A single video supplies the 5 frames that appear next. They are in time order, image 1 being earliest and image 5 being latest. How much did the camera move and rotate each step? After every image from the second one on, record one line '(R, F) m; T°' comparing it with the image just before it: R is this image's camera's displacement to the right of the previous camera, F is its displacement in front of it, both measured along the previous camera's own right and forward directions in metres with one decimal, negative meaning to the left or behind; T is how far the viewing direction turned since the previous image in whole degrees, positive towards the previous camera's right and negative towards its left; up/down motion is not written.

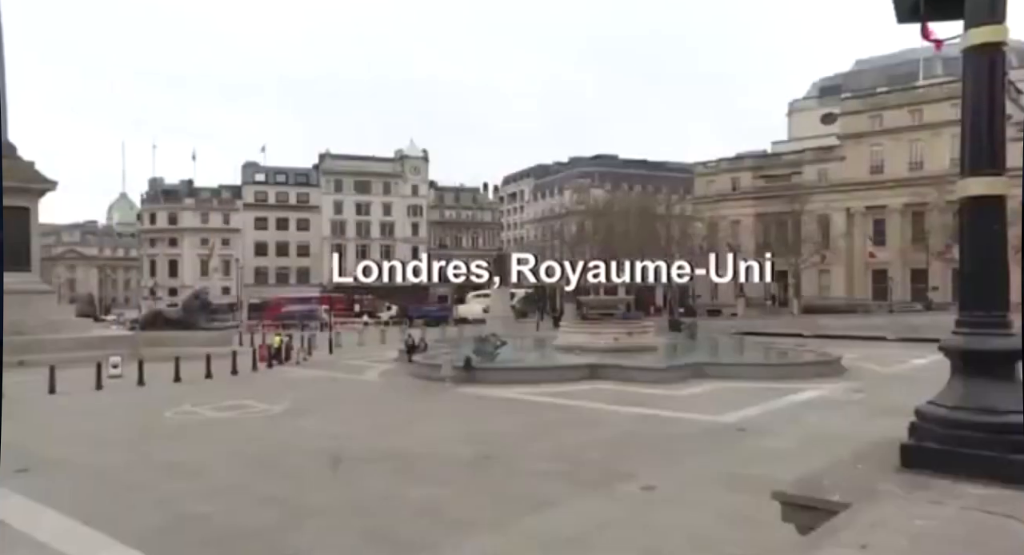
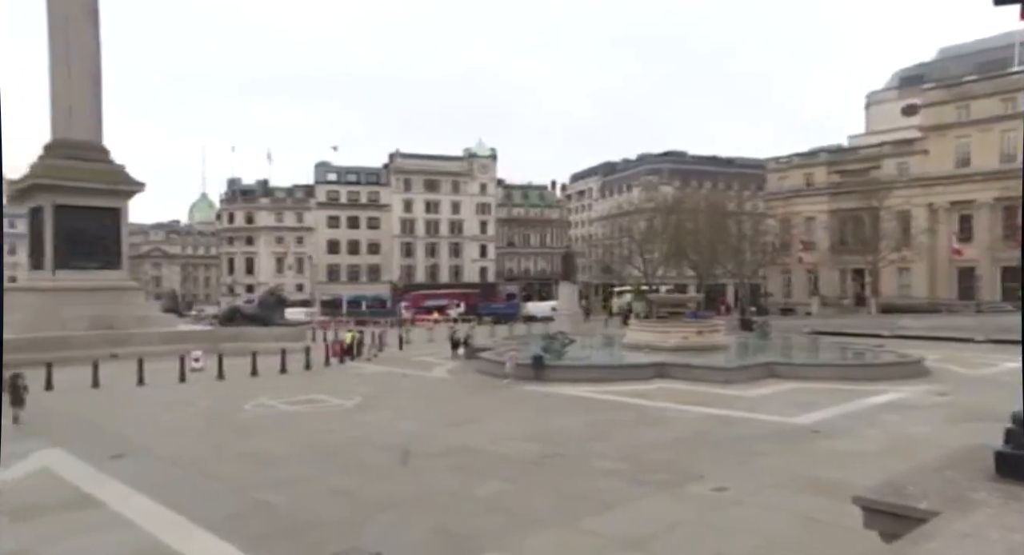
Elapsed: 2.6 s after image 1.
(-0.2, 0.0) m; -4°
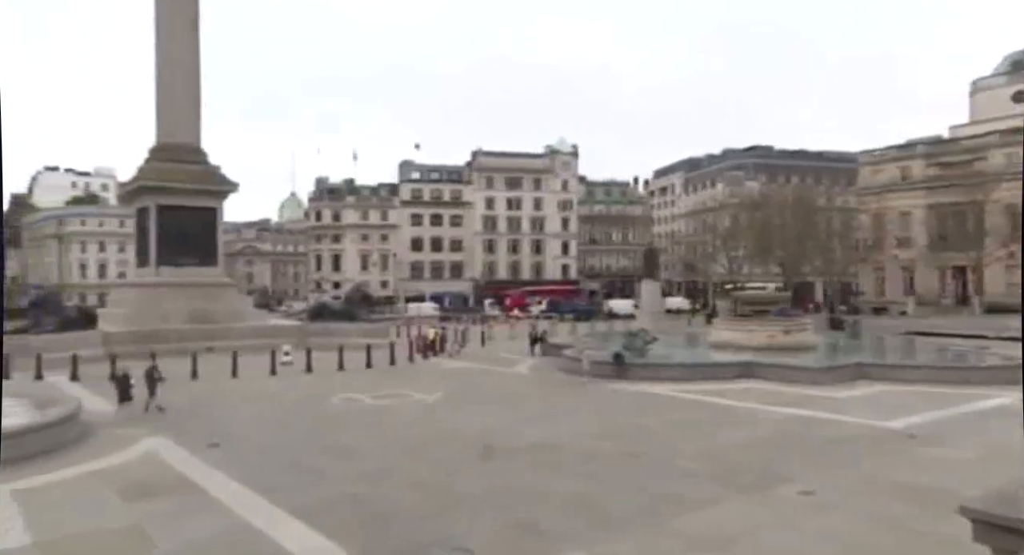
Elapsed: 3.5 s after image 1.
(-0.3, 0.0) m; -5°
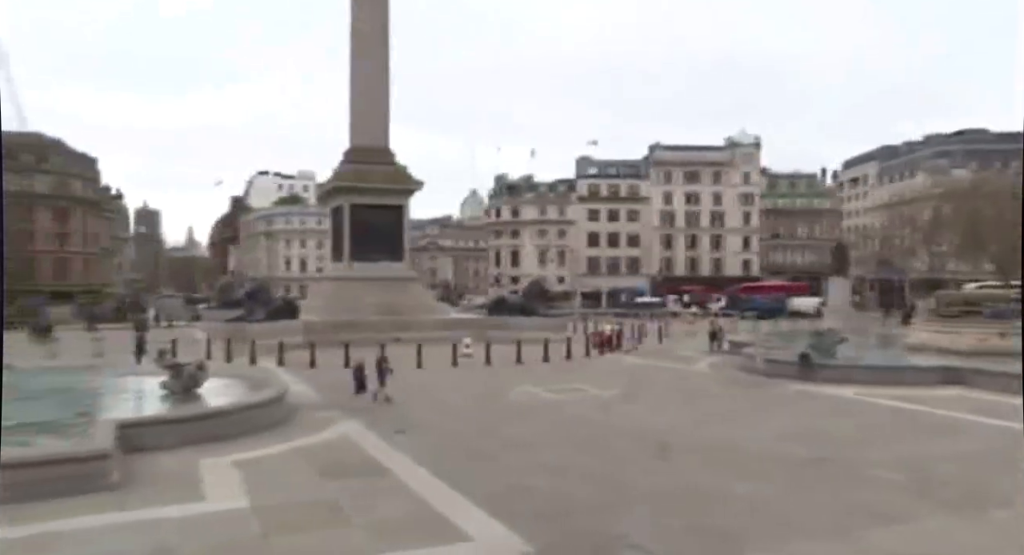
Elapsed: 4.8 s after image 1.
(-0.8, -0.1) m; -10°
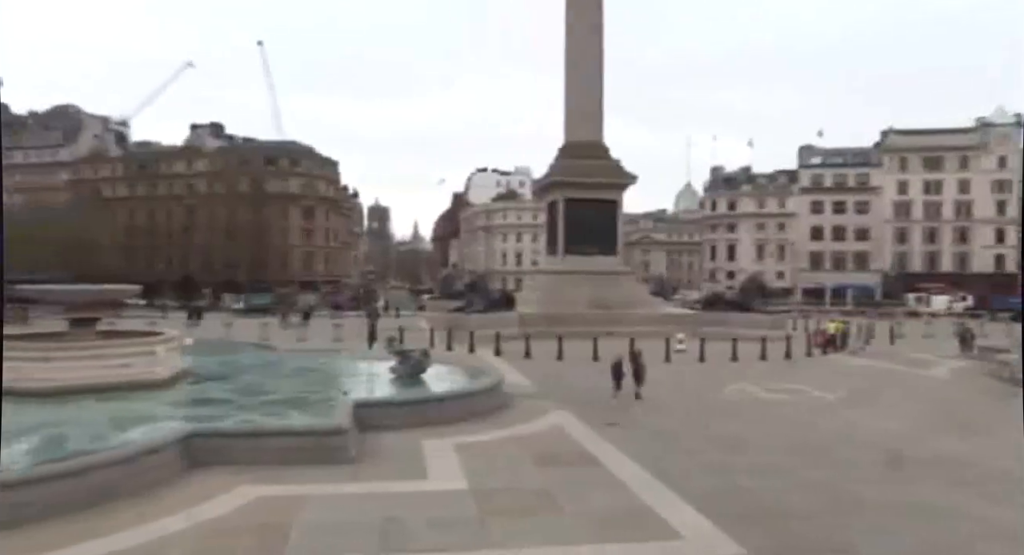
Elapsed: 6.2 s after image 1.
(-0.9, -0.1) m; -13°
